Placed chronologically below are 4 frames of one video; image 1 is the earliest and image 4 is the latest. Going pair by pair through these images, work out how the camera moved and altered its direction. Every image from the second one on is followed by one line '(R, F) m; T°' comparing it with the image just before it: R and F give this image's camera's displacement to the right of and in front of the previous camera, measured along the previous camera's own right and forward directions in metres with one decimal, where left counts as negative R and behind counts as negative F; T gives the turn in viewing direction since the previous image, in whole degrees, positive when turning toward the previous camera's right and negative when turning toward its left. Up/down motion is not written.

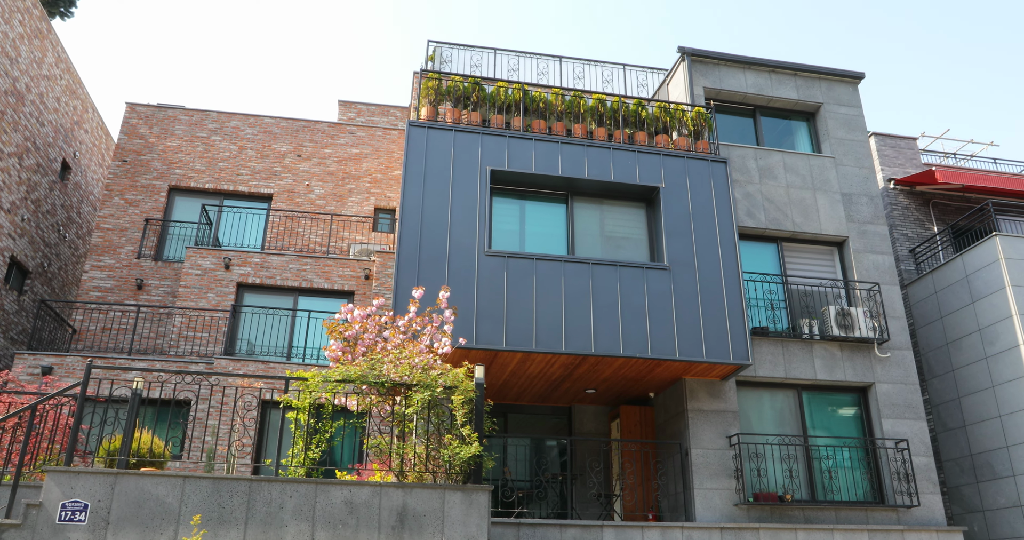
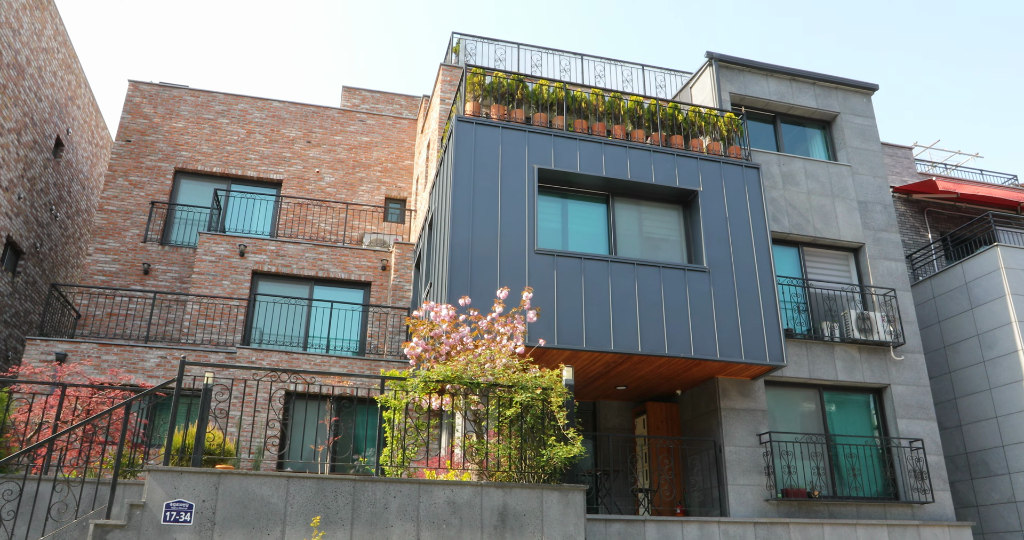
(-1.3, 0.0) m; +4°
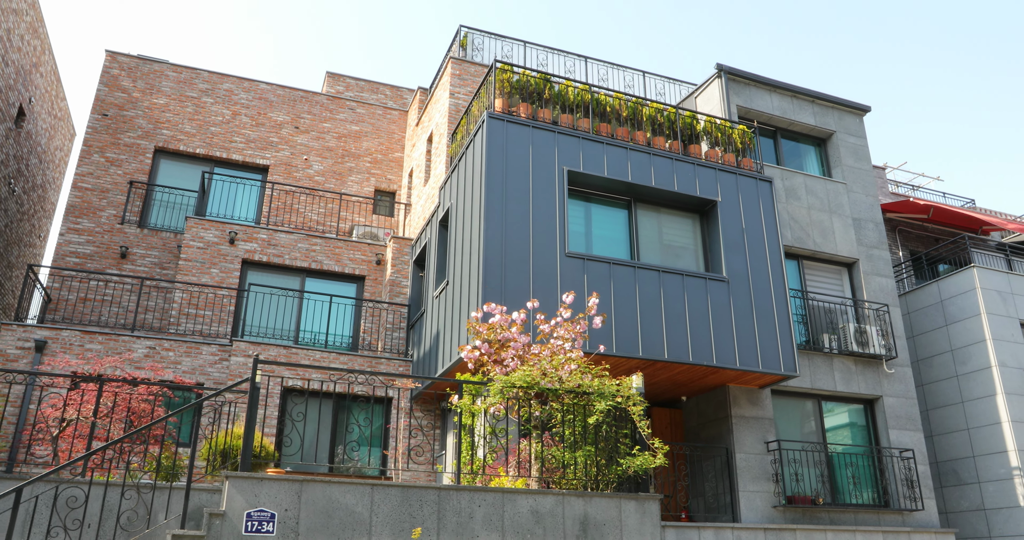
(-1.3, +0.2) m; +6°
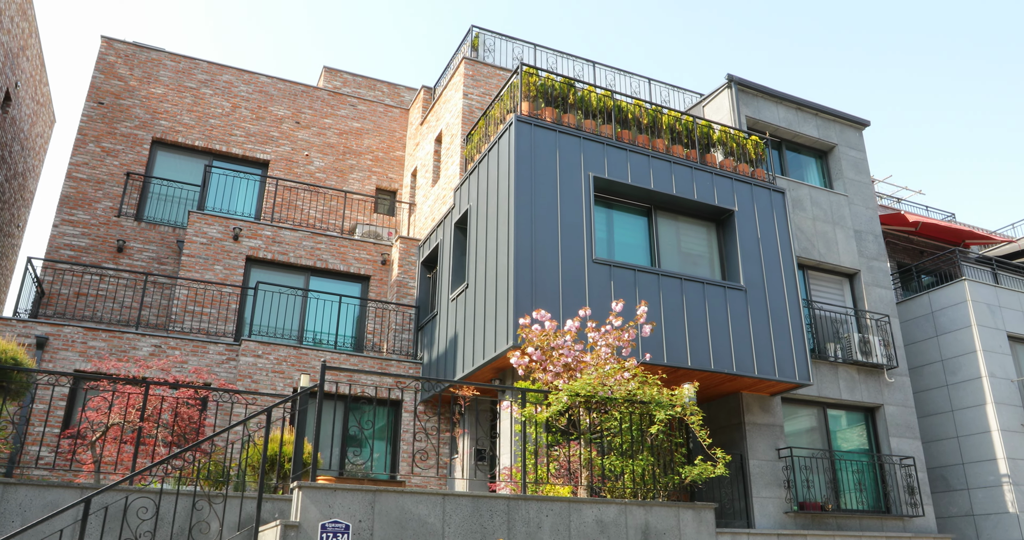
(-0.9, +0.1) m; +3°
